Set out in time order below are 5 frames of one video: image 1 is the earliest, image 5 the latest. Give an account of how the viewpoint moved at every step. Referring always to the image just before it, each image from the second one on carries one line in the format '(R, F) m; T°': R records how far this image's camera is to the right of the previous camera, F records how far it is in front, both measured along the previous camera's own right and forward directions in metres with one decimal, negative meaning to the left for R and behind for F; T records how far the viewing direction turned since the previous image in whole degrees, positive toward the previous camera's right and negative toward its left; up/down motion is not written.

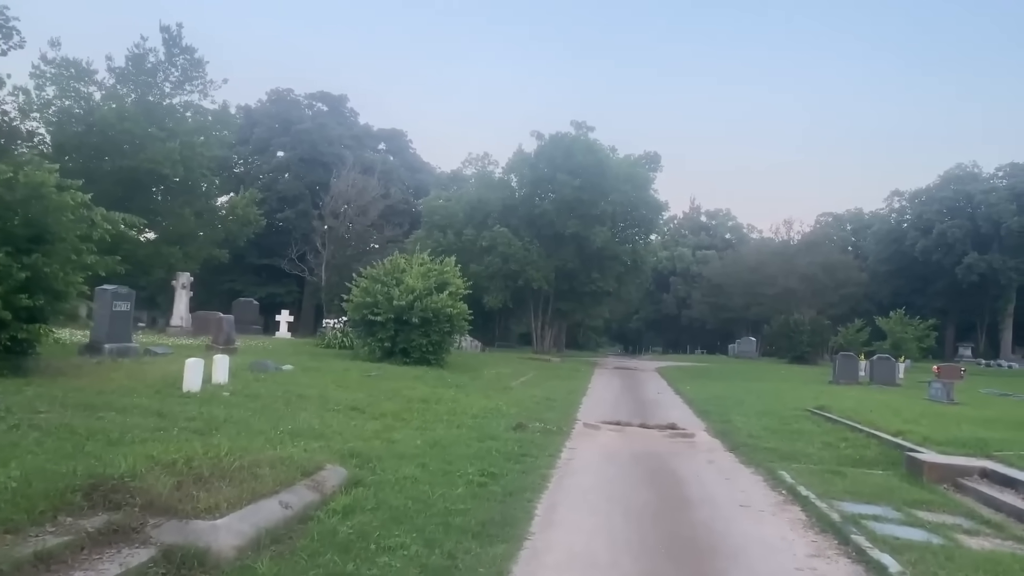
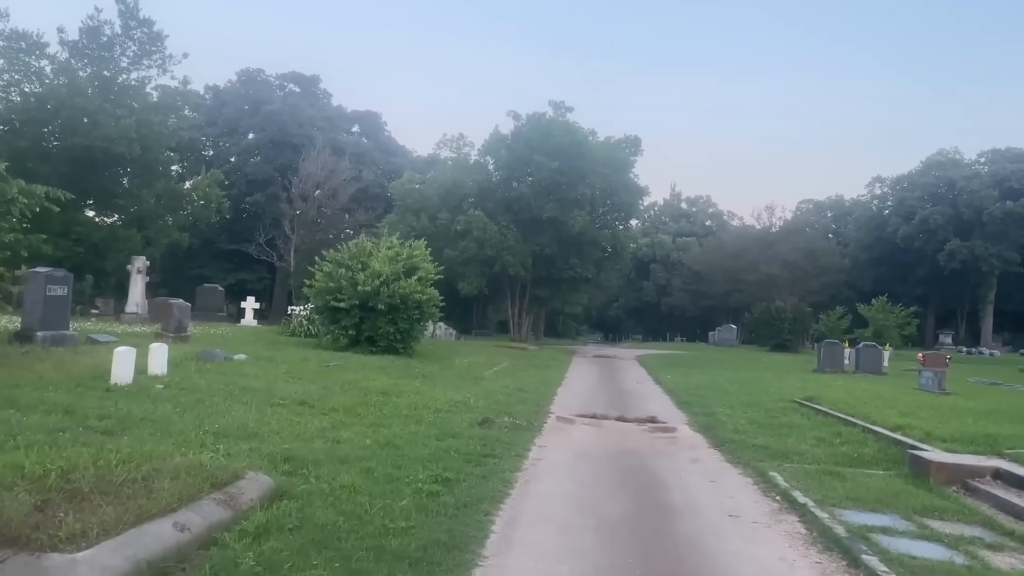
(+0.2, +1.3) m; +1°
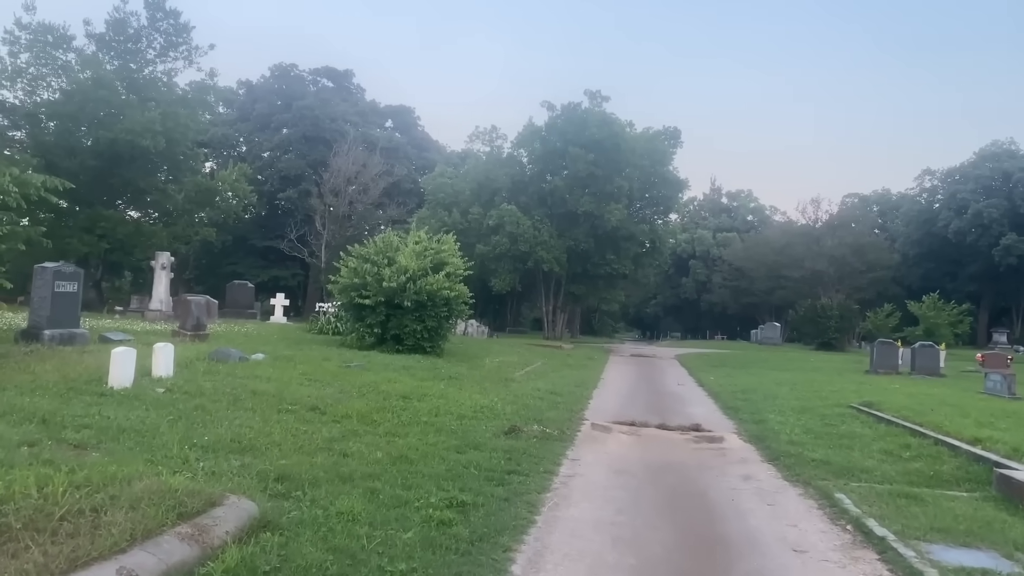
(+0.1, +1.1) m; -2°
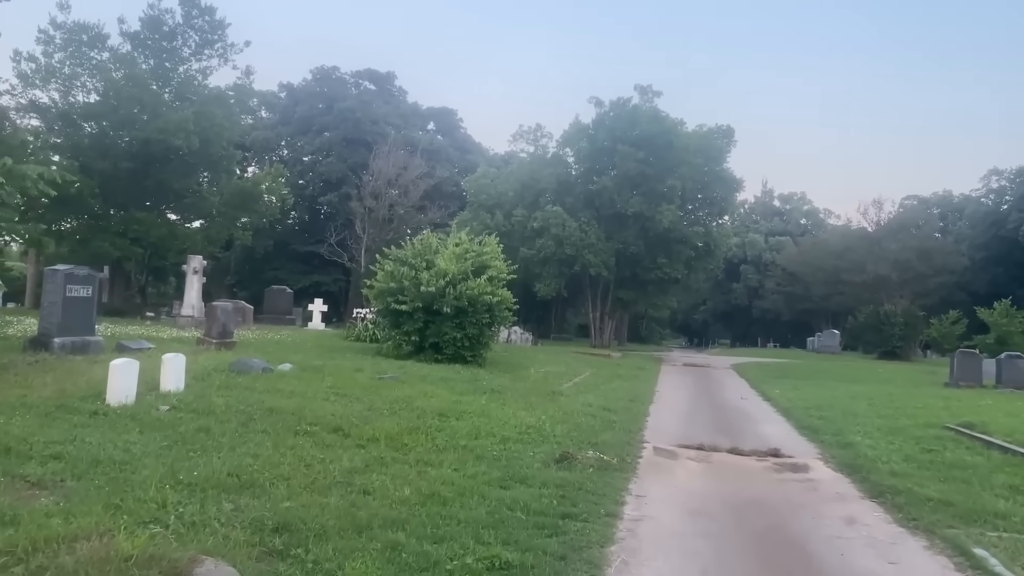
(-0.1, +1.6) m; -3°
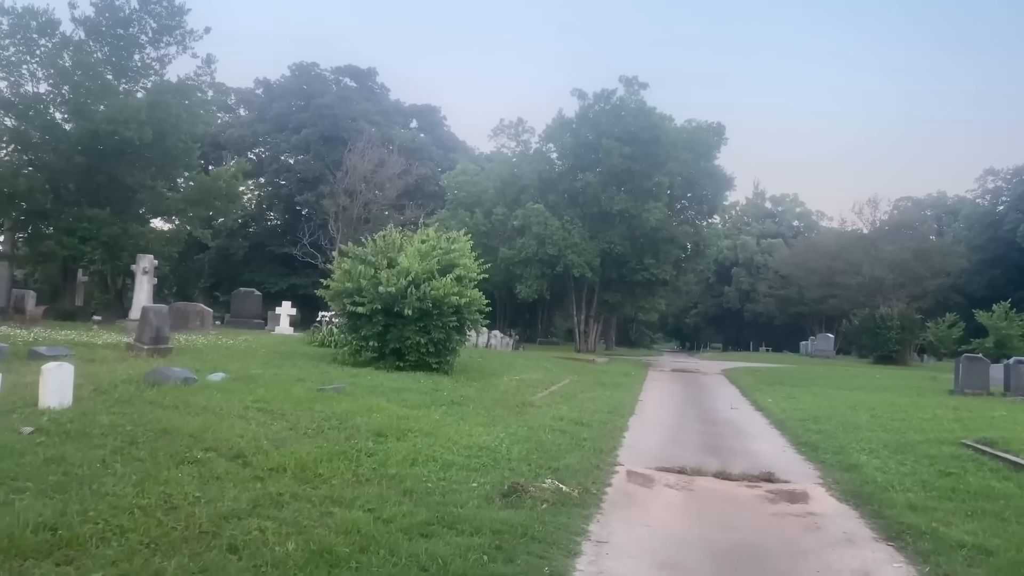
(+0.5, +1.8) m; 0°
